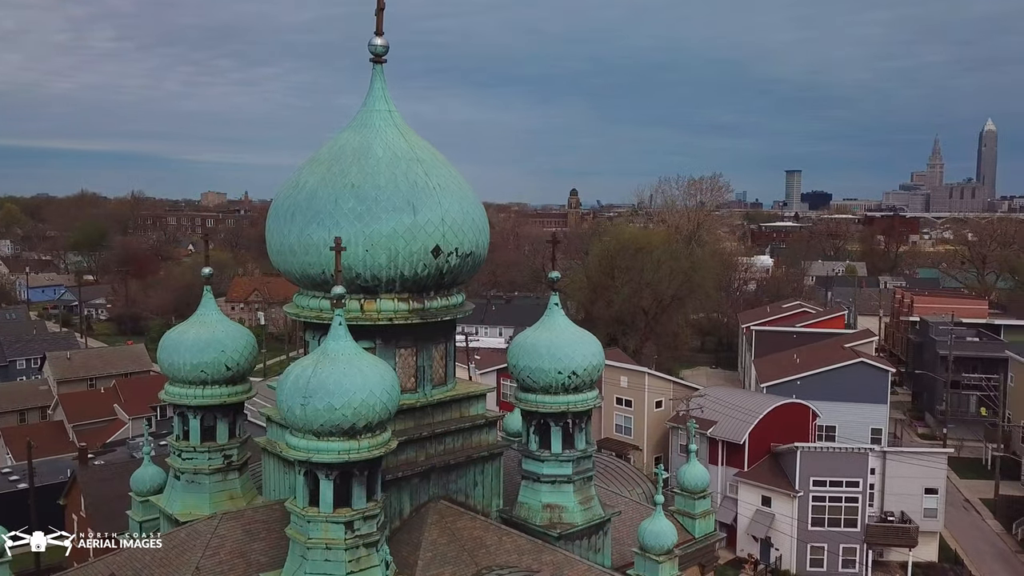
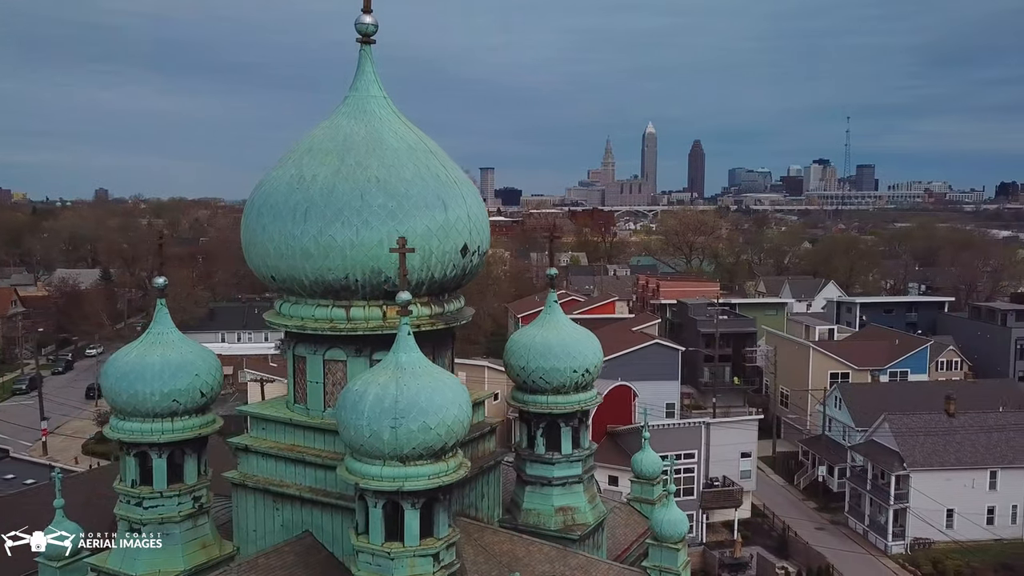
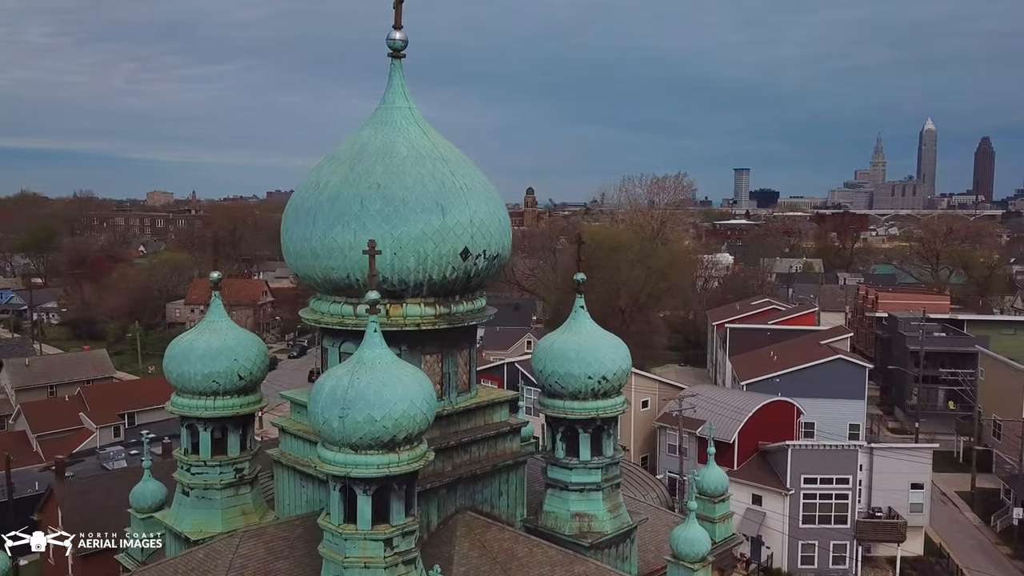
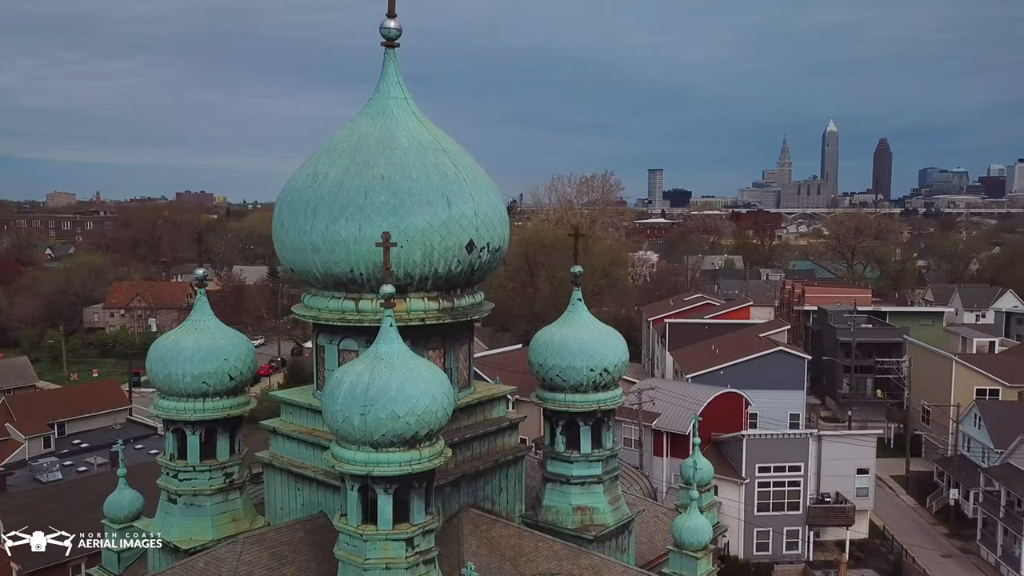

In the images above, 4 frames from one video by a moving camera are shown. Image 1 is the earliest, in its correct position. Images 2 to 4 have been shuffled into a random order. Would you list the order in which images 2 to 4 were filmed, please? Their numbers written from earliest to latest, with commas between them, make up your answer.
3, 4, 2
